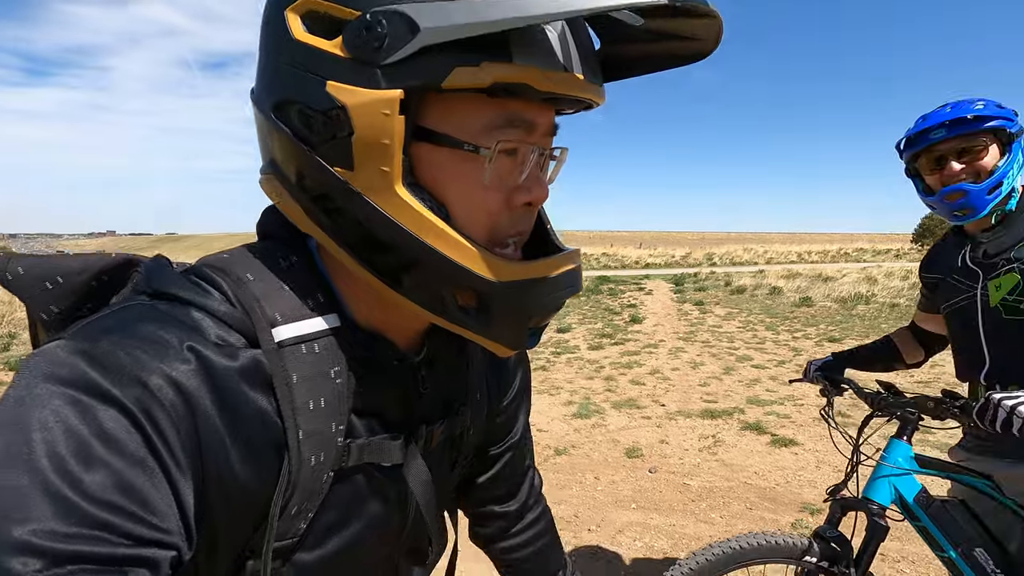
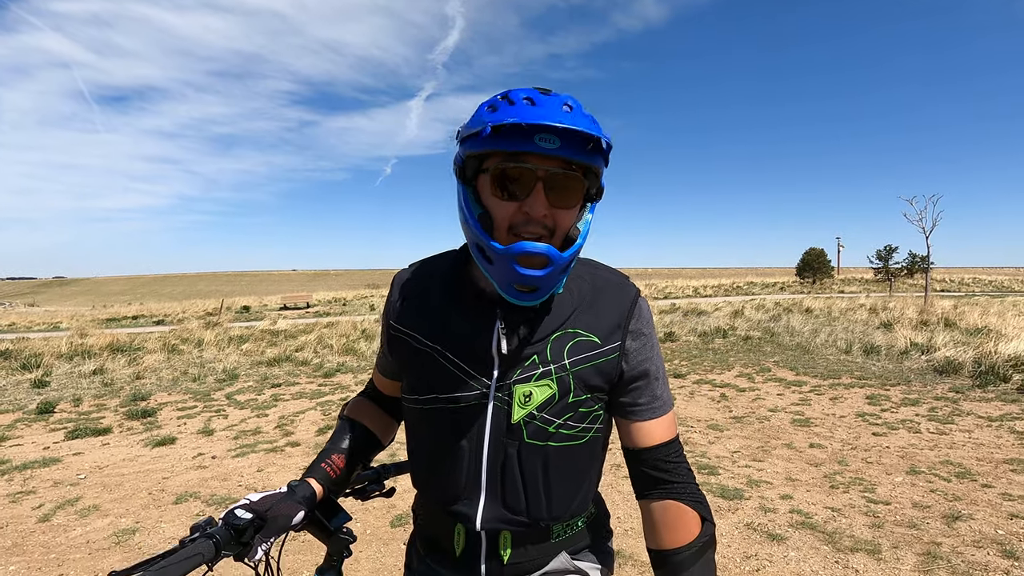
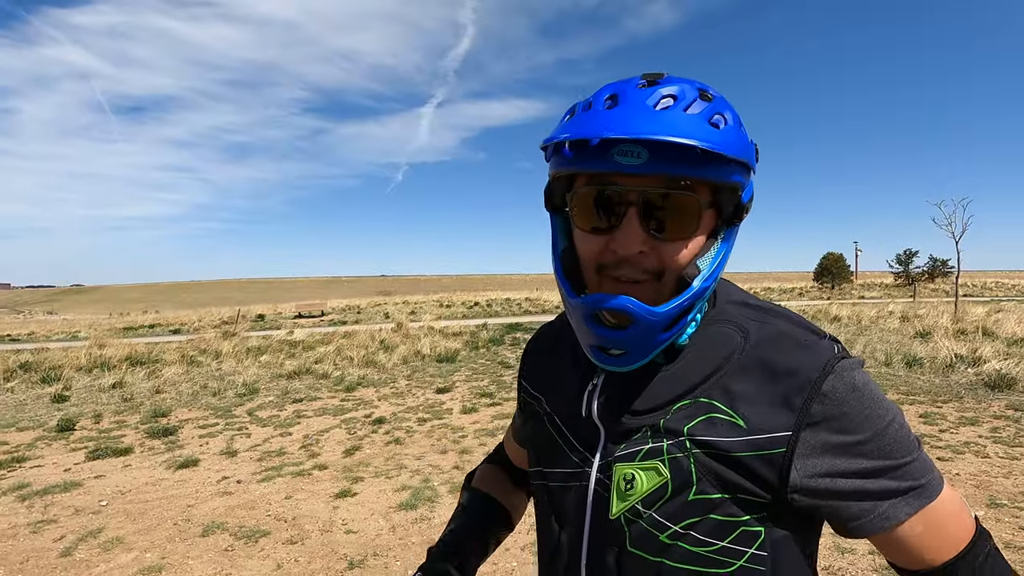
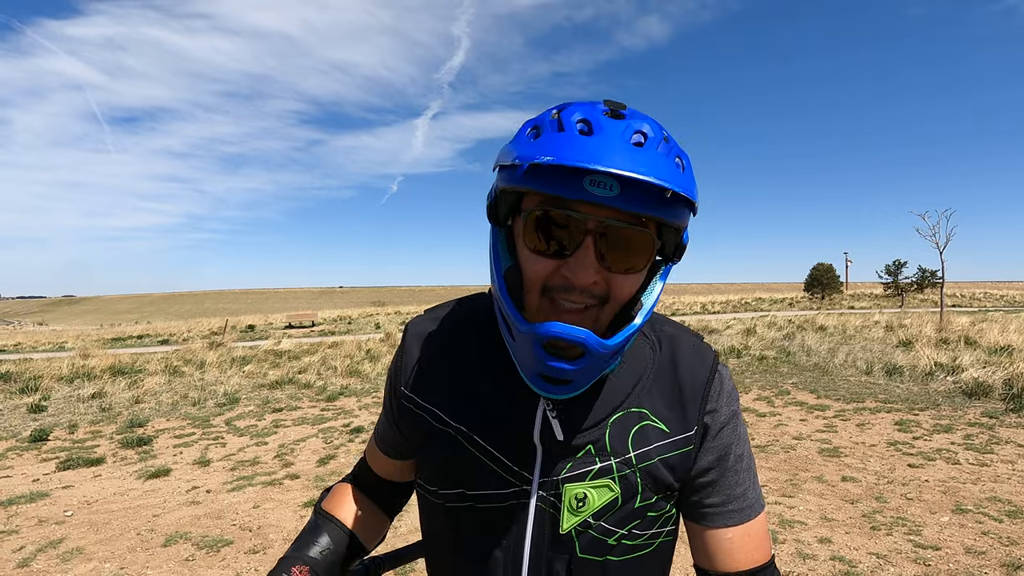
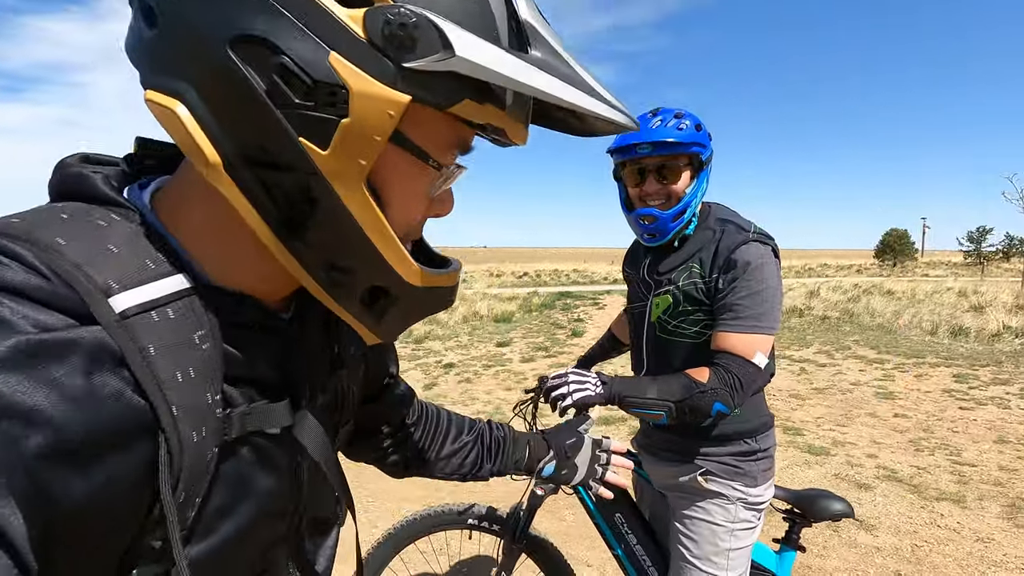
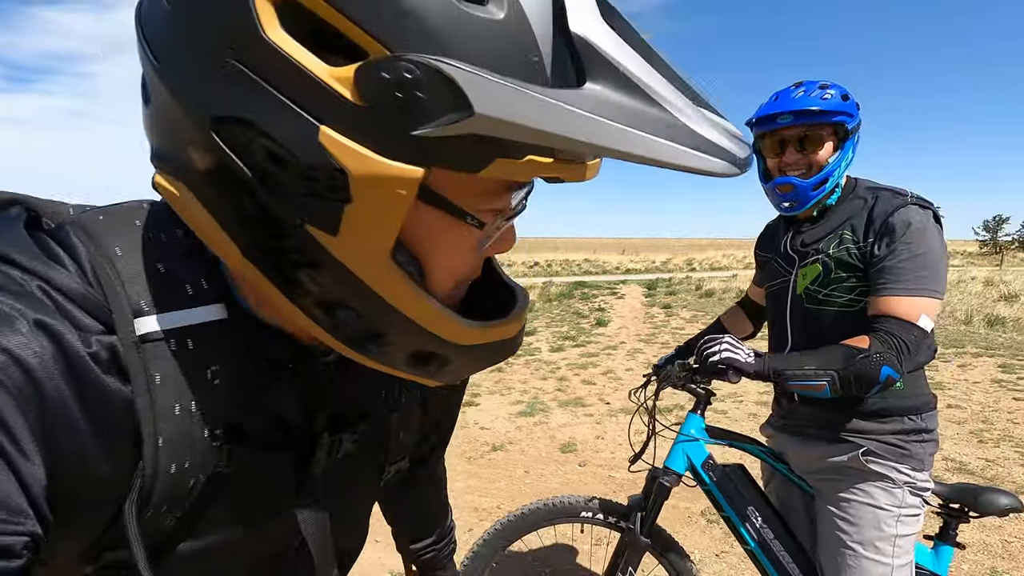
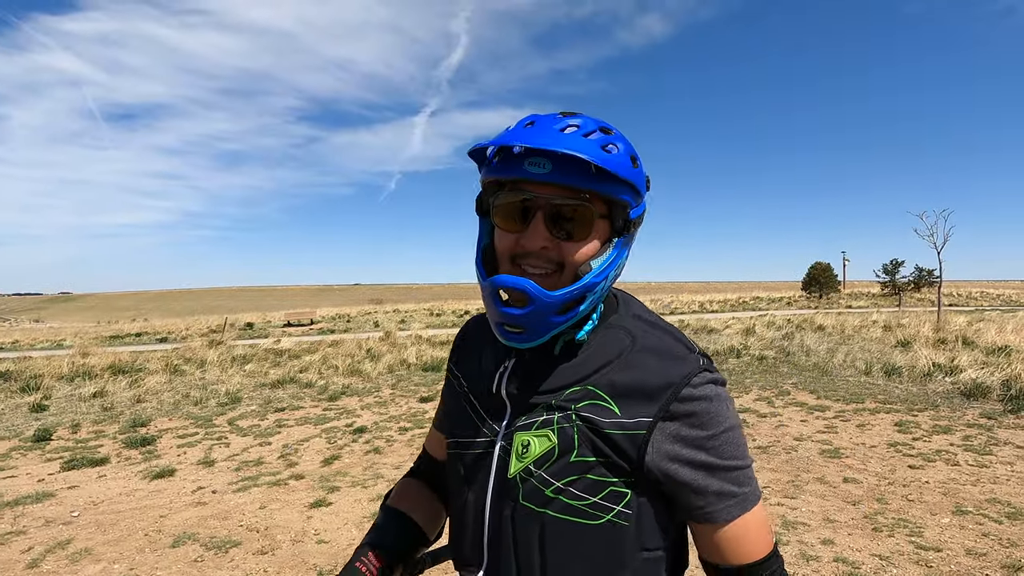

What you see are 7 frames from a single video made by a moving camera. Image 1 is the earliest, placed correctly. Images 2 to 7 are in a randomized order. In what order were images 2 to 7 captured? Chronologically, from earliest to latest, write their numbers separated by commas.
6, 5, 3, 7, 4, 2
